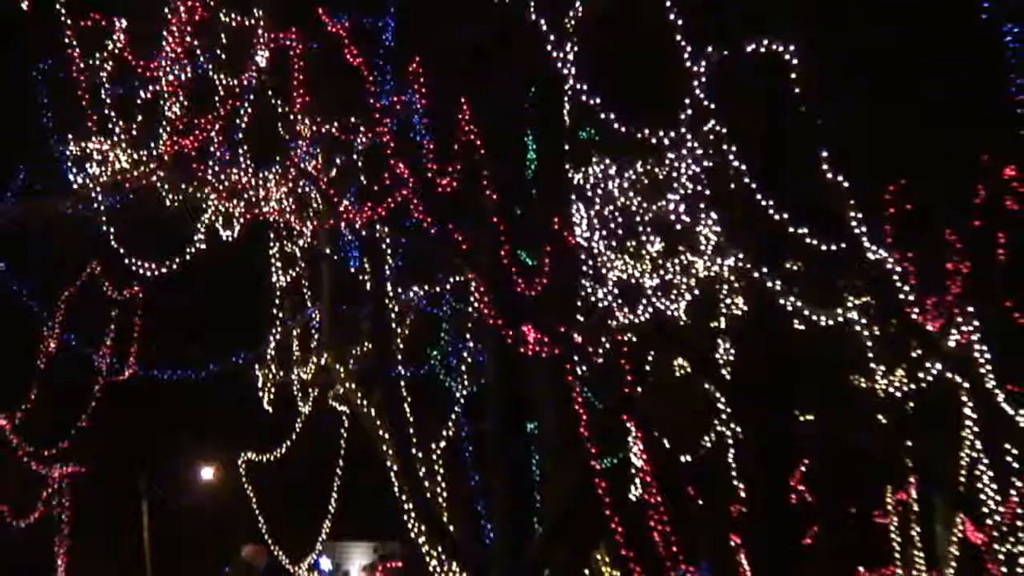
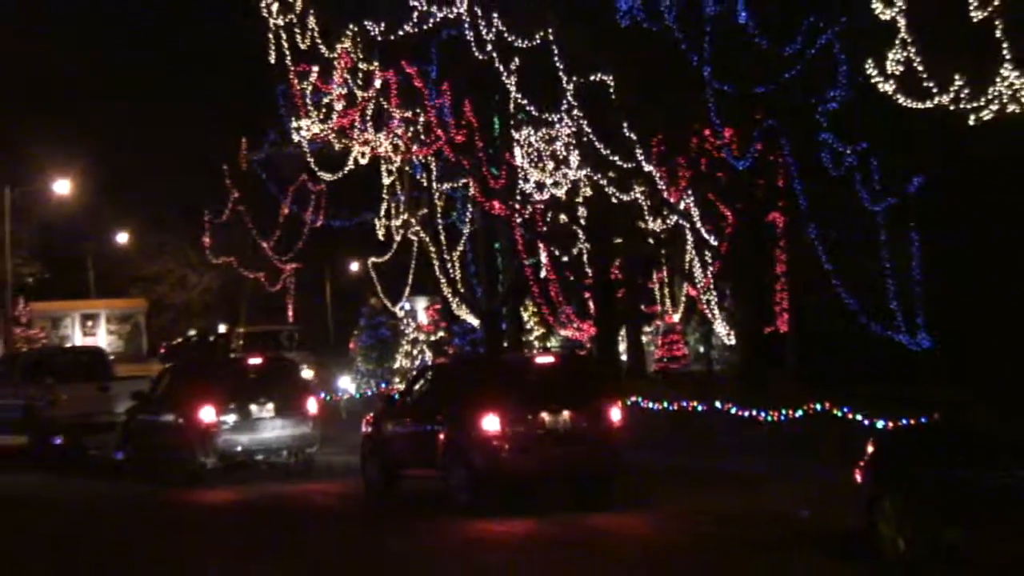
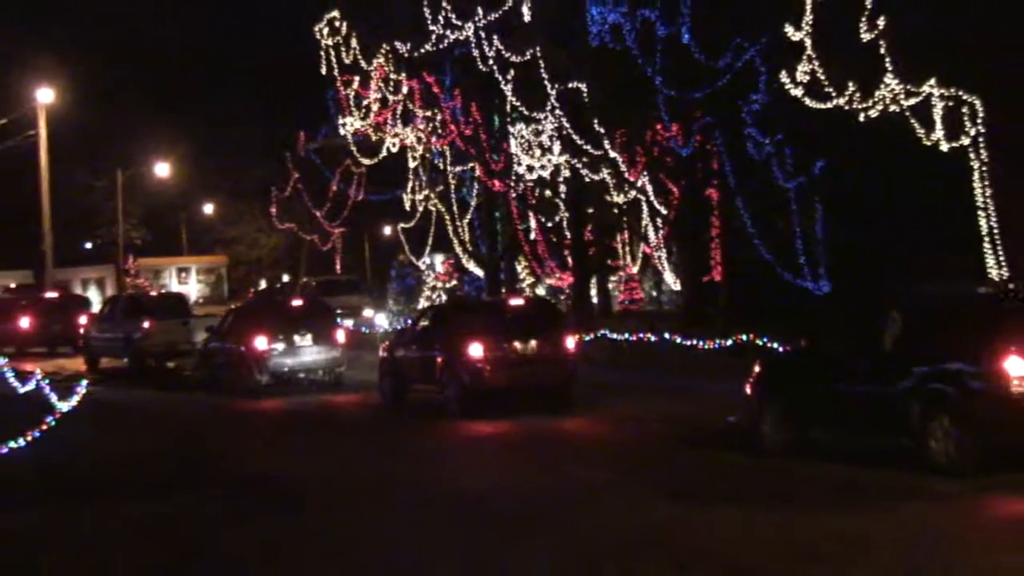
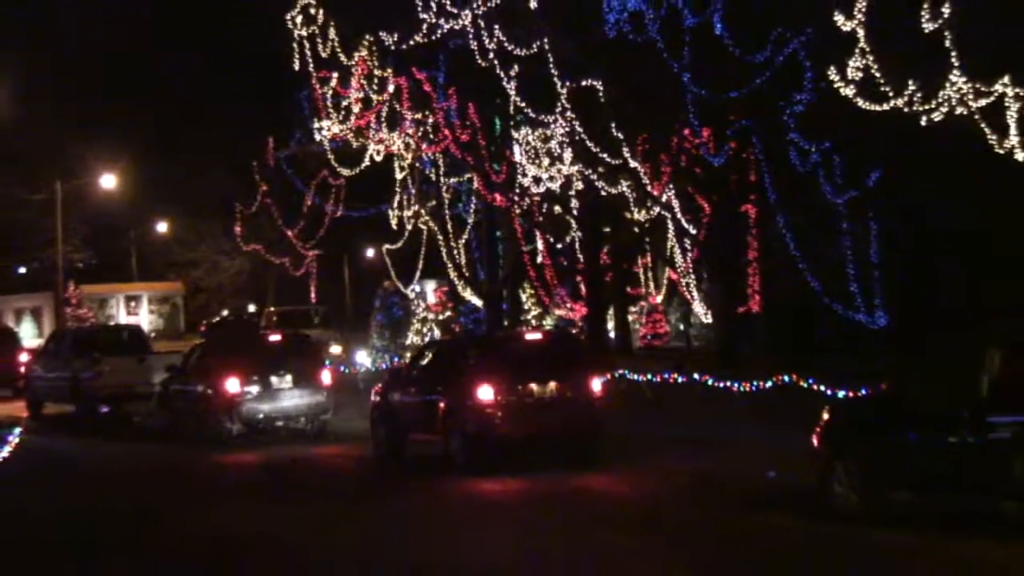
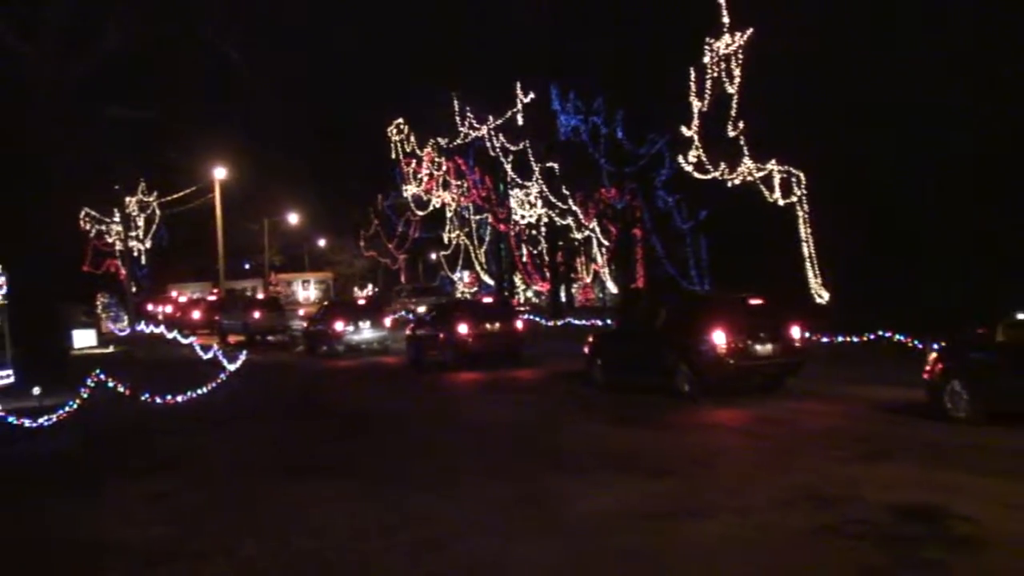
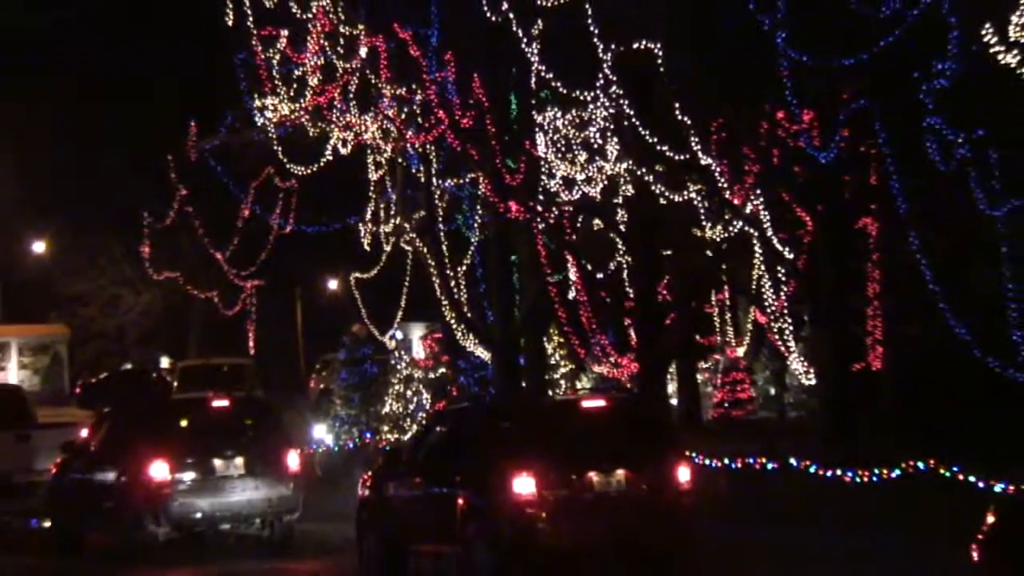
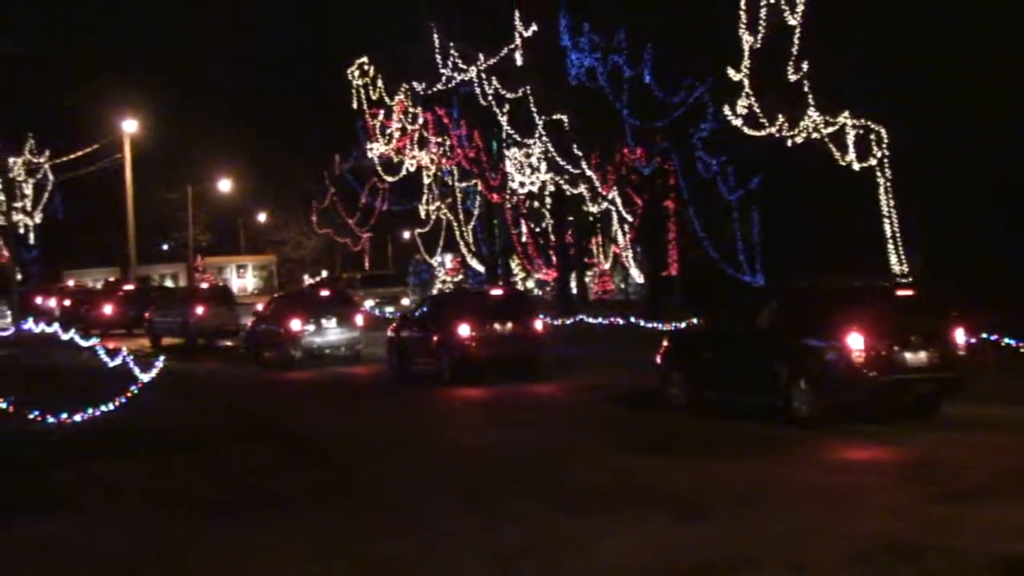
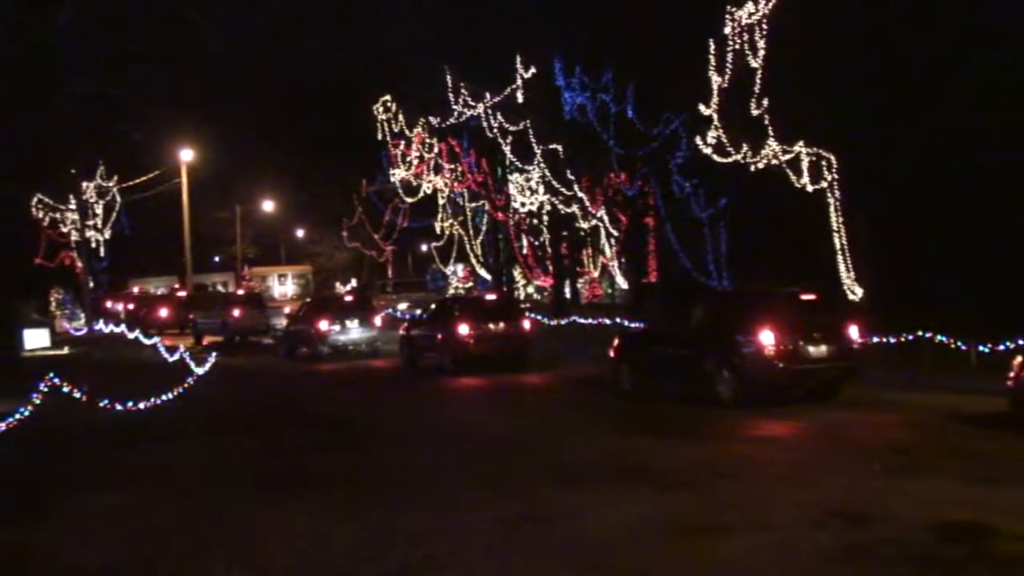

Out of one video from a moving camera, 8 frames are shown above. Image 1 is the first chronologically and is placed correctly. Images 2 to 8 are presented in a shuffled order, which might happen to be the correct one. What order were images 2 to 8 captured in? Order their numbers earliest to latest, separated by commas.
6, 2, 4, 3, 7, 8, 5
